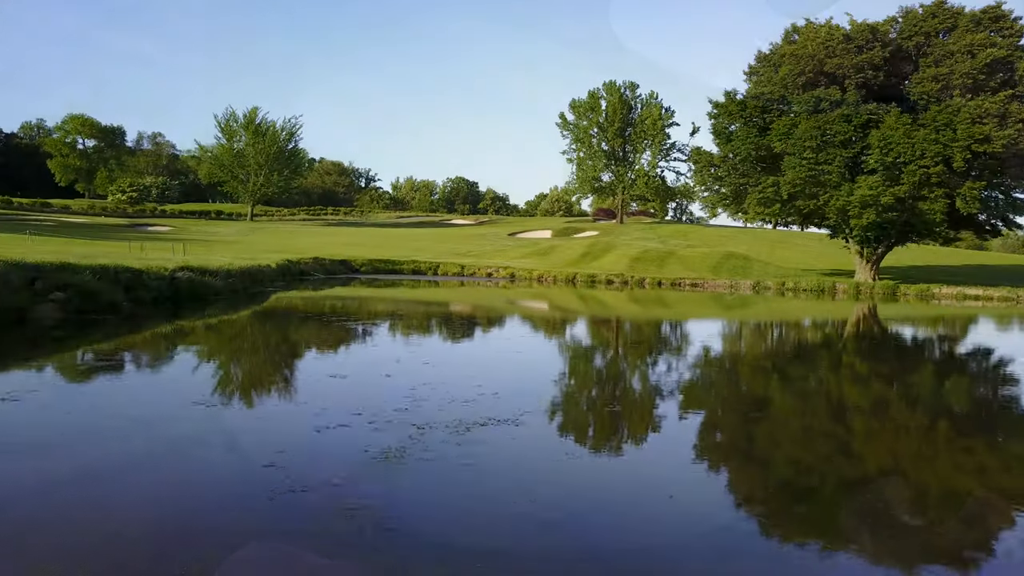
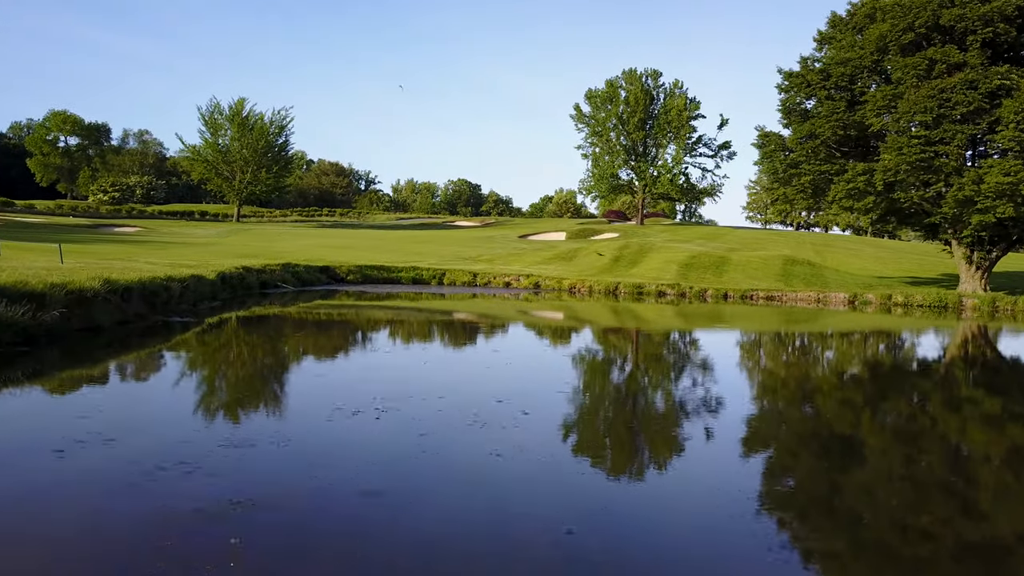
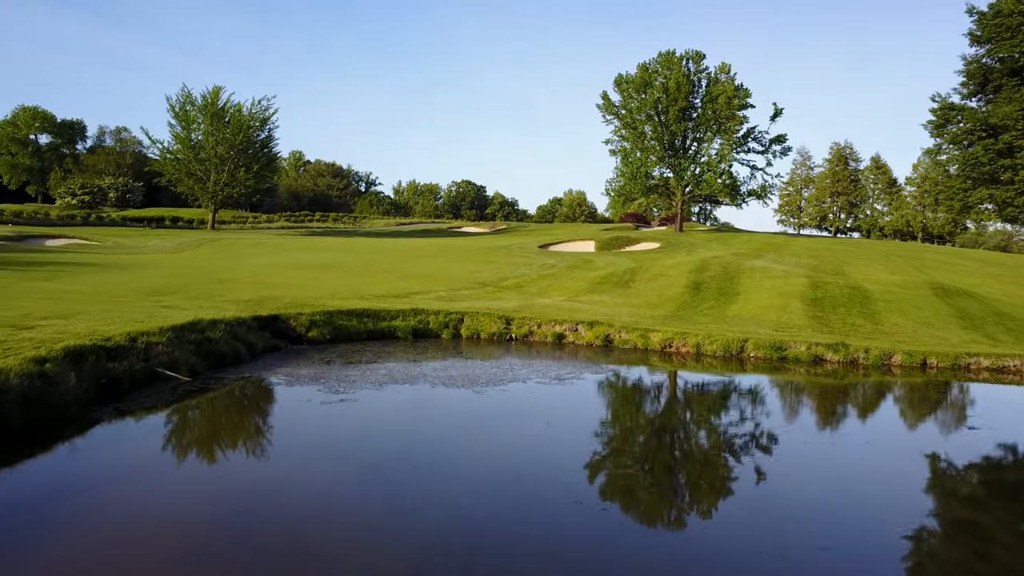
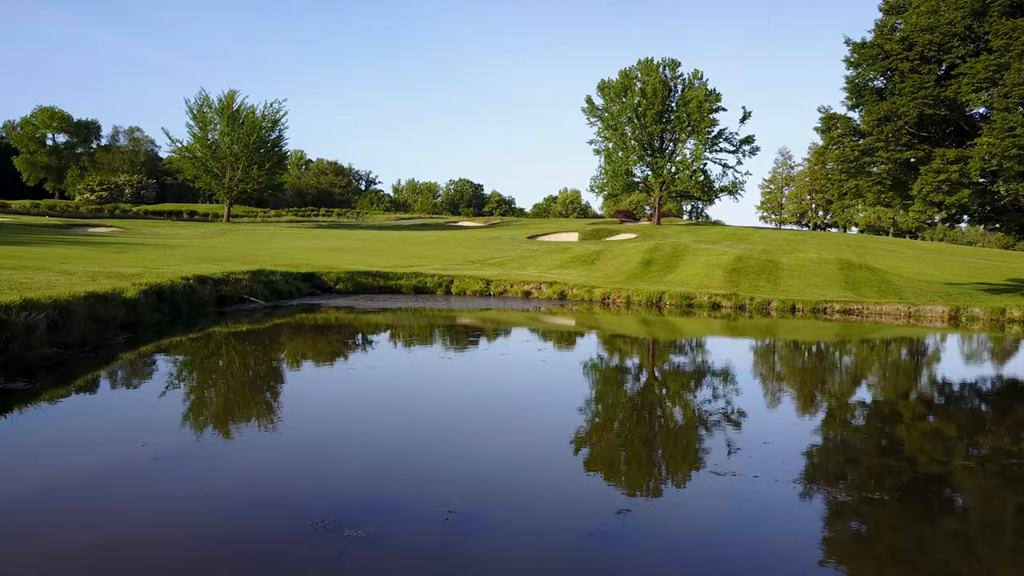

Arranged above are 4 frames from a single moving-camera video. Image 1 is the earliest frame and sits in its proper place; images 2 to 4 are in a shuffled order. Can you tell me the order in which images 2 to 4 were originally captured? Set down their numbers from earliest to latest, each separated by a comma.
2, 4, 3
